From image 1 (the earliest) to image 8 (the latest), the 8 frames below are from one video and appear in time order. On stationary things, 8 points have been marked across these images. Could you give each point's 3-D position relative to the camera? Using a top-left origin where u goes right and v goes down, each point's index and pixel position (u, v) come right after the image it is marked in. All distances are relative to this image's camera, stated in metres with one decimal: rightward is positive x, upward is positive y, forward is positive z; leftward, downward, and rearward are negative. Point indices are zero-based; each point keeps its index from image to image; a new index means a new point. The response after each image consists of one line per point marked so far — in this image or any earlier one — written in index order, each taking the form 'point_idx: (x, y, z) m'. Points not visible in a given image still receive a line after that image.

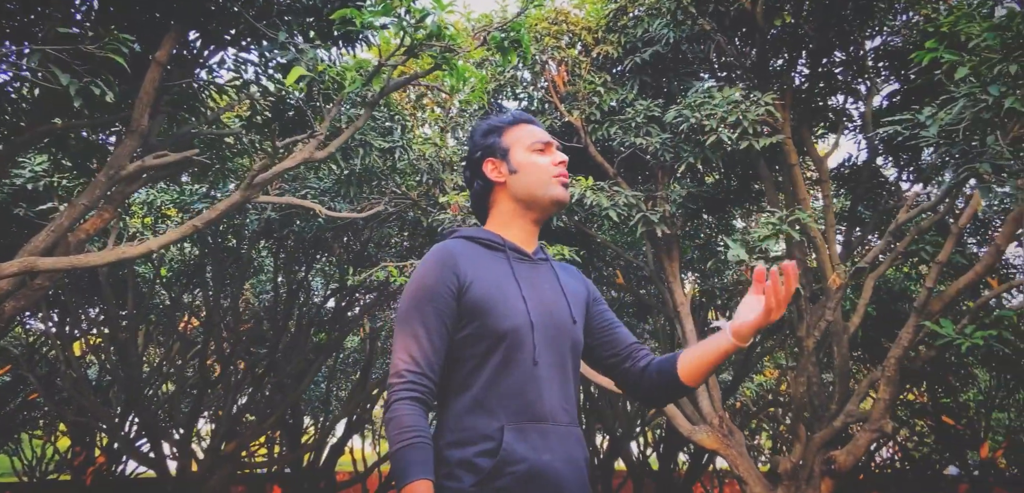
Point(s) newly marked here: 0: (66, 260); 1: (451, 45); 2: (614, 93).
0: (-2.4, -0.1, +3.8) m
1: (-0.4, +1.2, +4.1) m
2: (+1.1, +1.6, +7.5) m
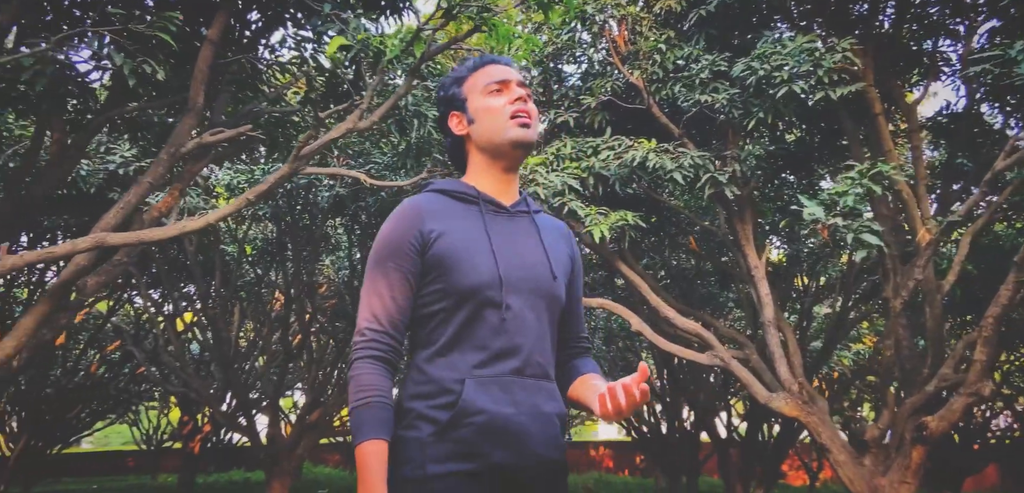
0: (-2.1, +0.1, +4.0) m
1: (-0.2, +1.4, +4.0) m
2: (+1.7, +2.0, +7.1) m
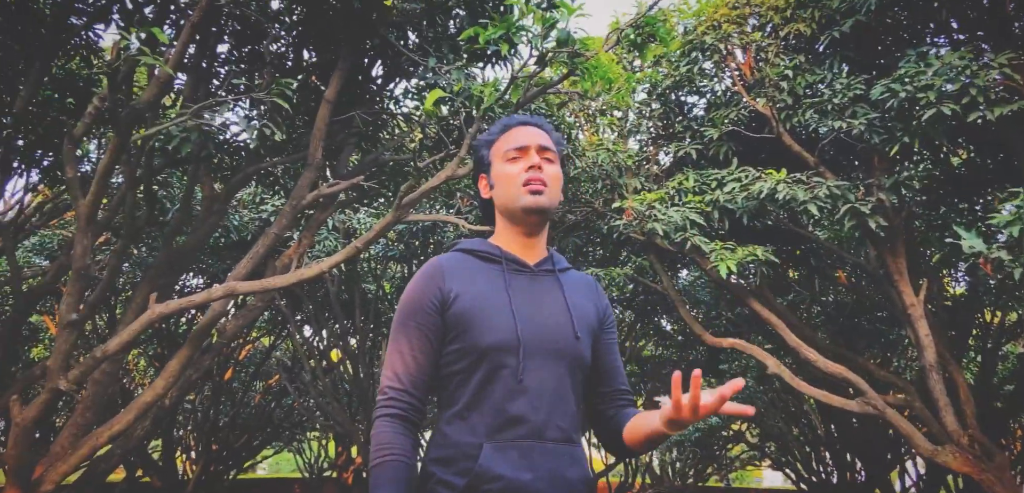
0: (-1.5, -0.2, +4.3) m
1: (+0.4, +1.1, +4.0) m
2: (+2.8, +1.6, +6.7) m
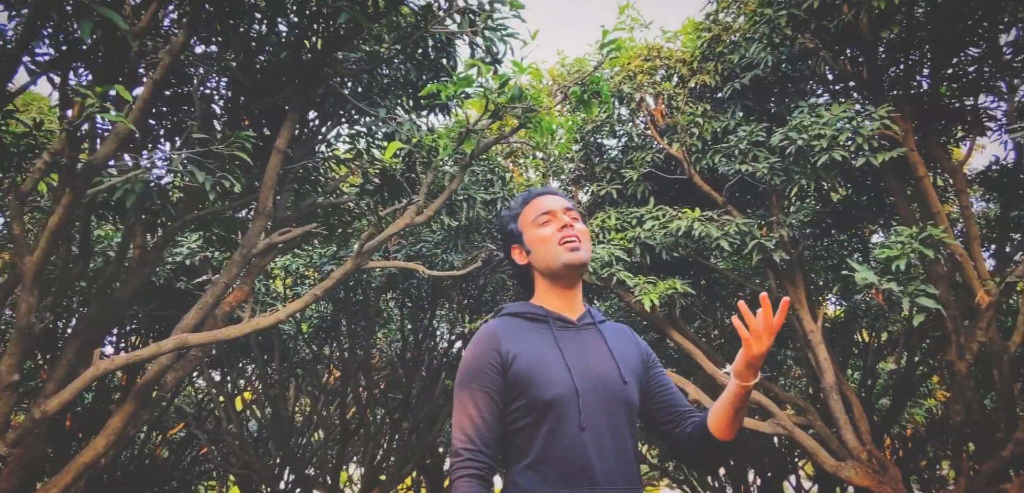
0: (-1.8, -0.5, +4.3) m
1: (+0.1, +0.9, +4.3) m
2: (+2.1, +1.3, +7.3) m
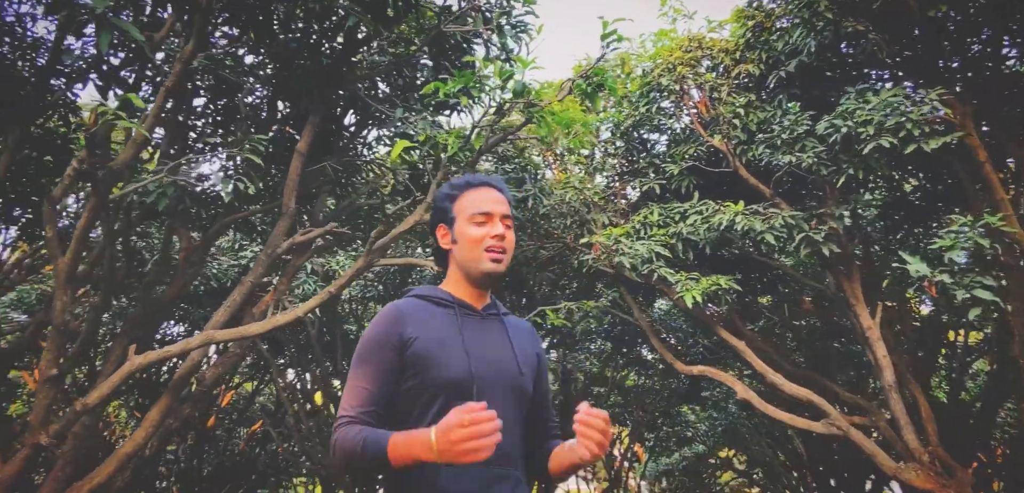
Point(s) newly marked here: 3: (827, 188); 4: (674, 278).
0: (-1.7, -0.5, +4.5) m
1: (+0.2, +0.9, +4.3) m
2: (+2.5, +1.4, +7.1) m
3: (+3.1, +0.6, +7.0) m
4: (+1.6, -0.3, +7.0) m
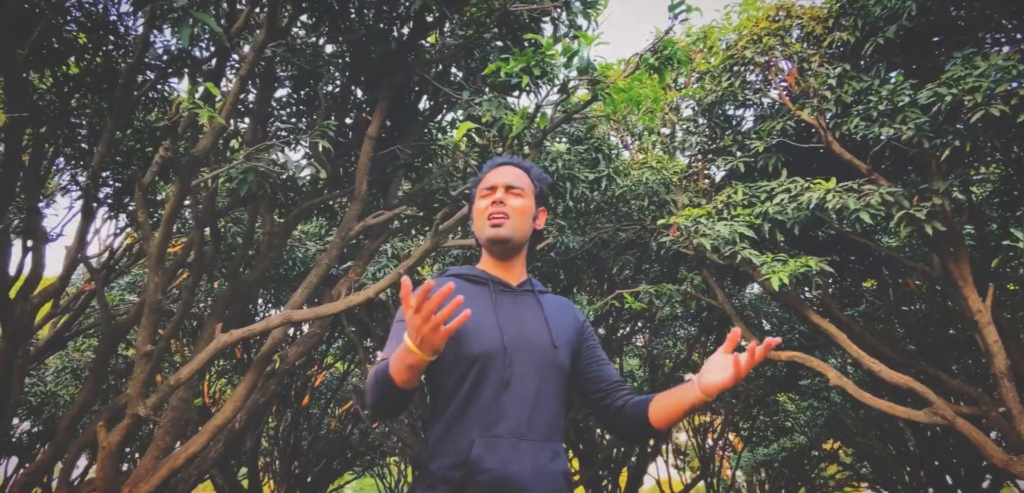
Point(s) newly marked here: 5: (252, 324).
0: (-1.3, -0.4, +4.6) m
1: (+0.5, +1.0, +4.2) m
2: (+3.2, +1.5, +6.6) m
3: (+3.8, +0.8, +6.4) m
4: (+2.3, -0.1, +6.7) m
5: (-1.7, -0.5, +4.5) m
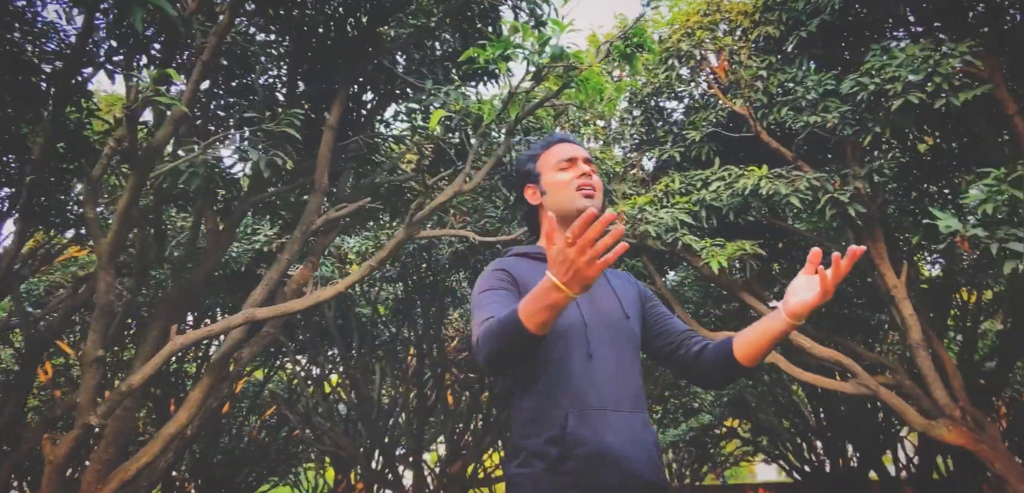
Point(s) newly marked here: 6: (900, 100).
0: (-1.5, -0.4, +4.4) m
1: (+0.4, +1.1, +4.2) m
2: (+2.7, +1.7, +7.0) m
3: (+3.3, +1.0, +6.9) m
4: (+1.8, 0.0, +6.9) m
5: (-1.8, -0.5, +4.3) m
6: (+3.3, +1.3, +6.0) m
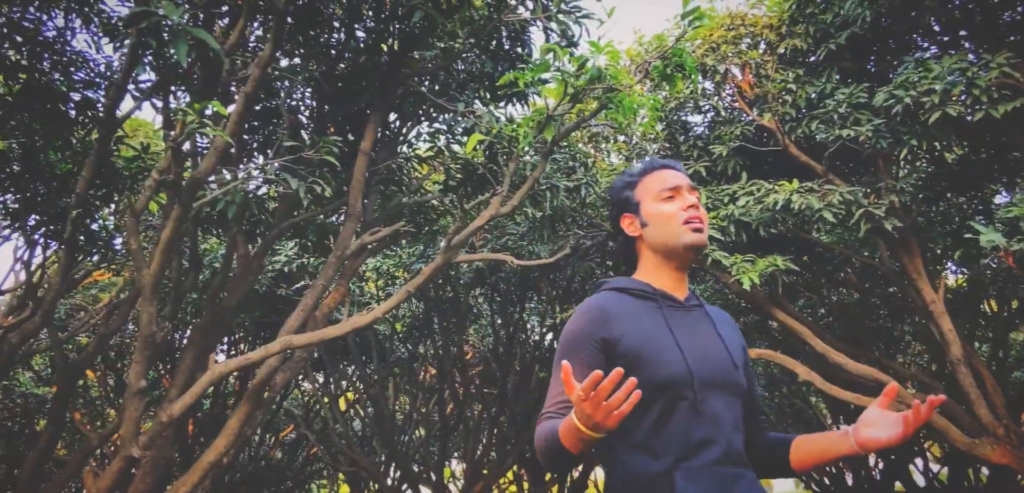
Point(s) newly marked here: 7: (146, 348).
0: (-1.2, -0.6, +4.4) m
1: (+0.6, +1.0, +4.2) m
2: (+2.9, +1.6, +6.9) m
3: (+3.6, +0.8, +6.8) m
4: (+2.1, -0.1, +6.8) m
5: (-1.6, -0.6, +4.2) m
6: (+3.6, +1.1, +5.9) m
7: (-2.1, -0.6, +4.0) m
